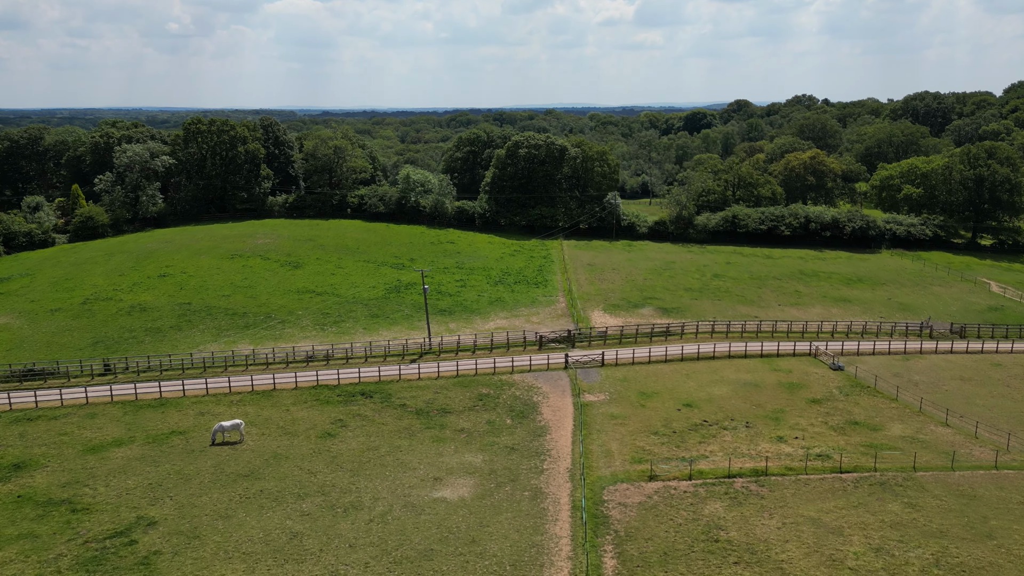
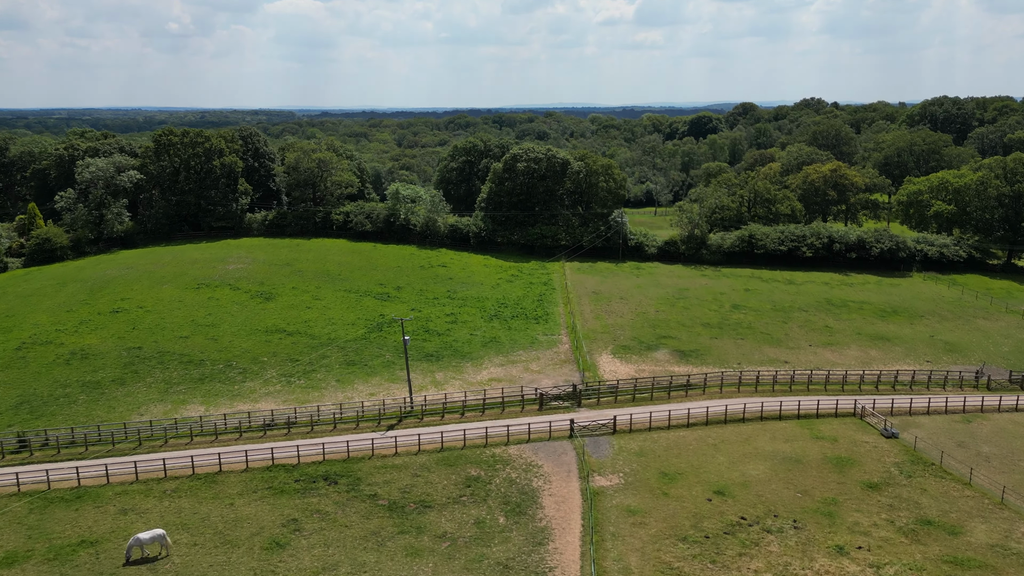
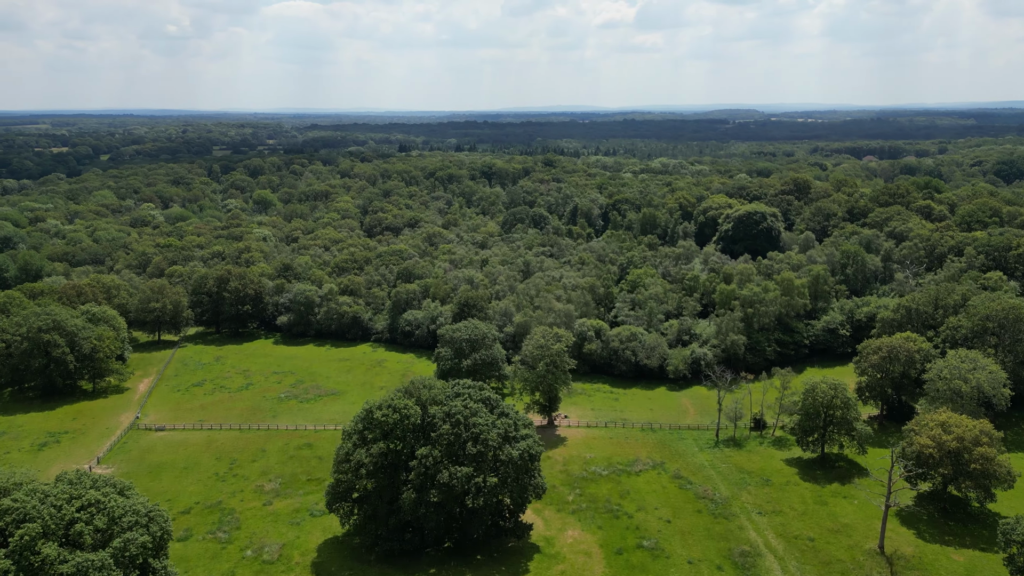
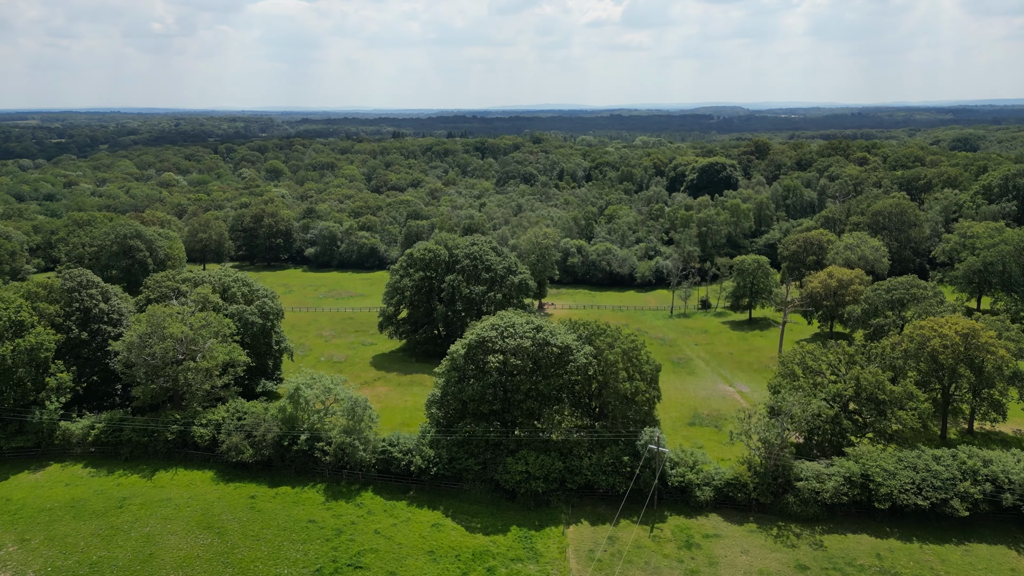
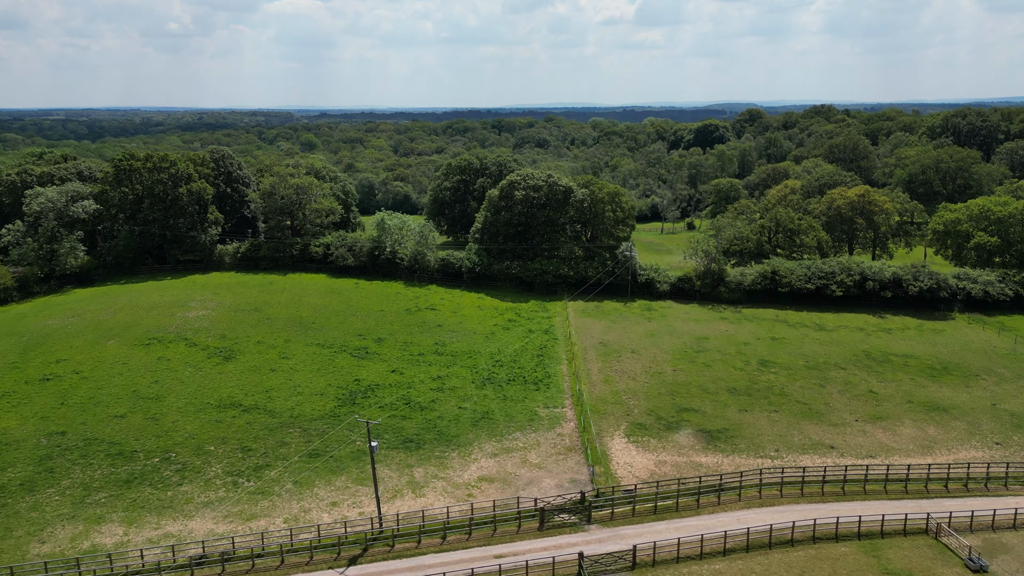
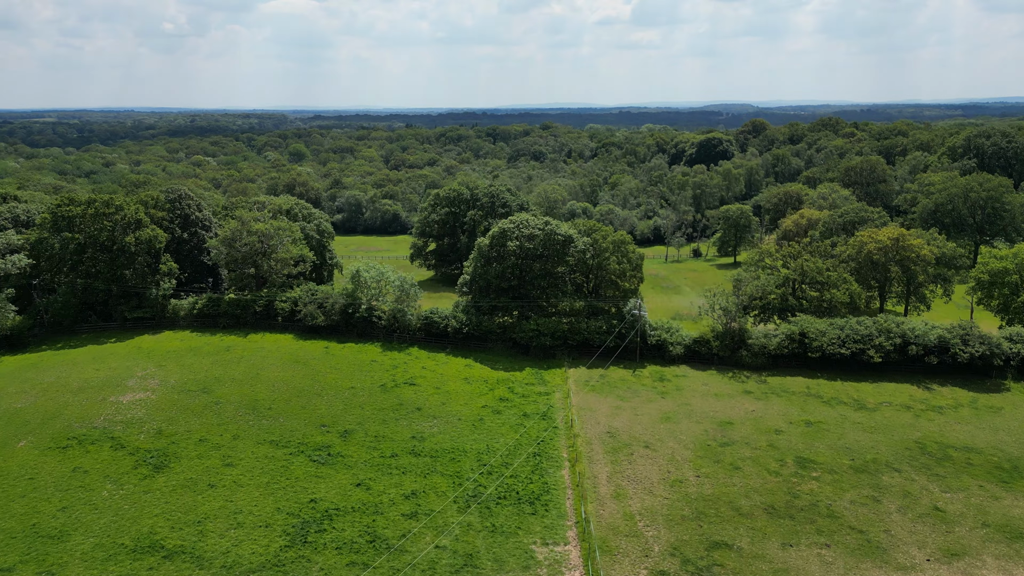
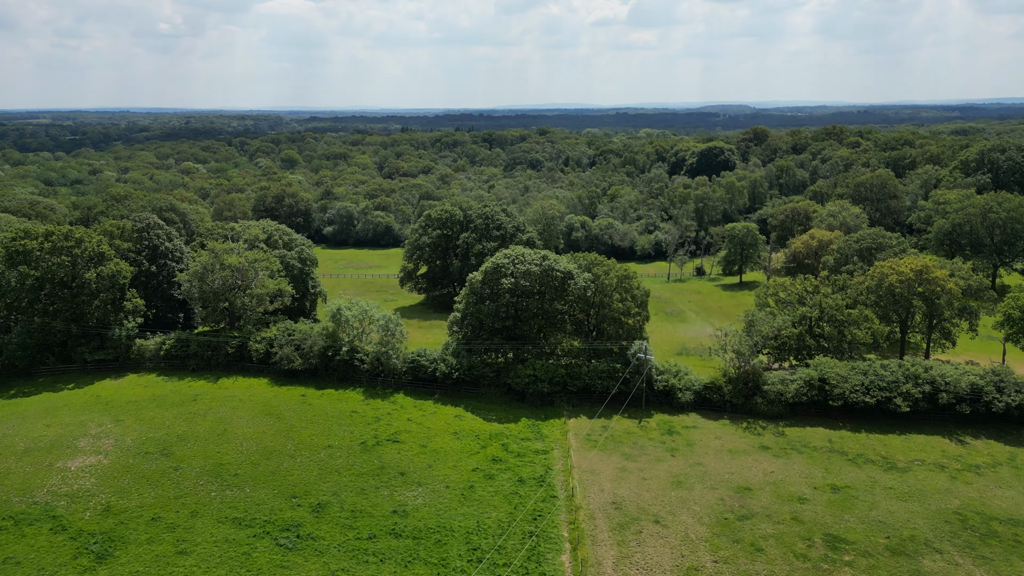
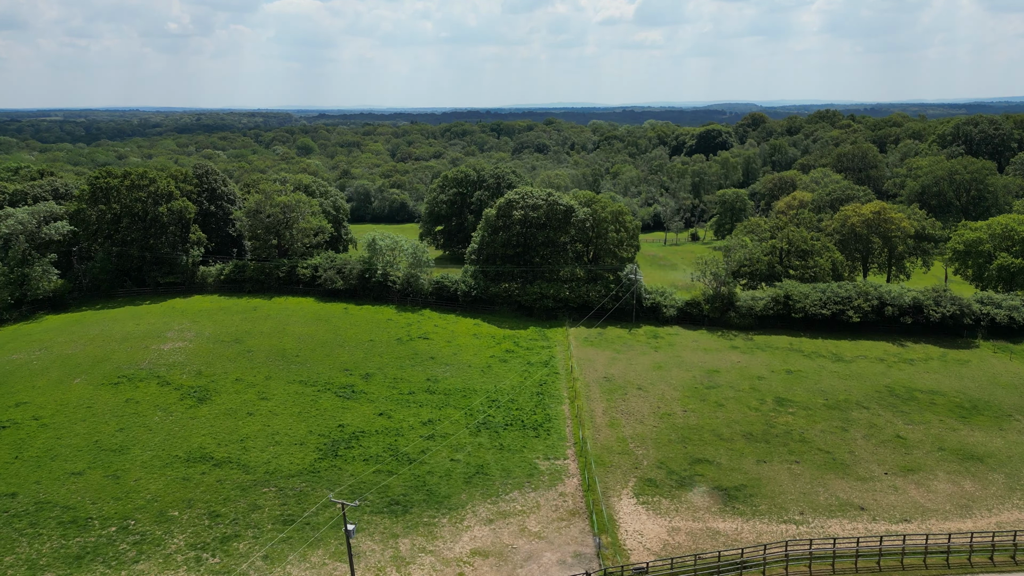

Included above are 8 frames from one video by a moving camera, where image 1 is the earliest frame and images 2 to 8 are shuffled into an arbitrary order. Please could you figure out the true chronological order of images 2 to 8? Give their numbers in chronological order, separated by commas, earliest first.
2, 5, 8, 6, 7, 4, 3
